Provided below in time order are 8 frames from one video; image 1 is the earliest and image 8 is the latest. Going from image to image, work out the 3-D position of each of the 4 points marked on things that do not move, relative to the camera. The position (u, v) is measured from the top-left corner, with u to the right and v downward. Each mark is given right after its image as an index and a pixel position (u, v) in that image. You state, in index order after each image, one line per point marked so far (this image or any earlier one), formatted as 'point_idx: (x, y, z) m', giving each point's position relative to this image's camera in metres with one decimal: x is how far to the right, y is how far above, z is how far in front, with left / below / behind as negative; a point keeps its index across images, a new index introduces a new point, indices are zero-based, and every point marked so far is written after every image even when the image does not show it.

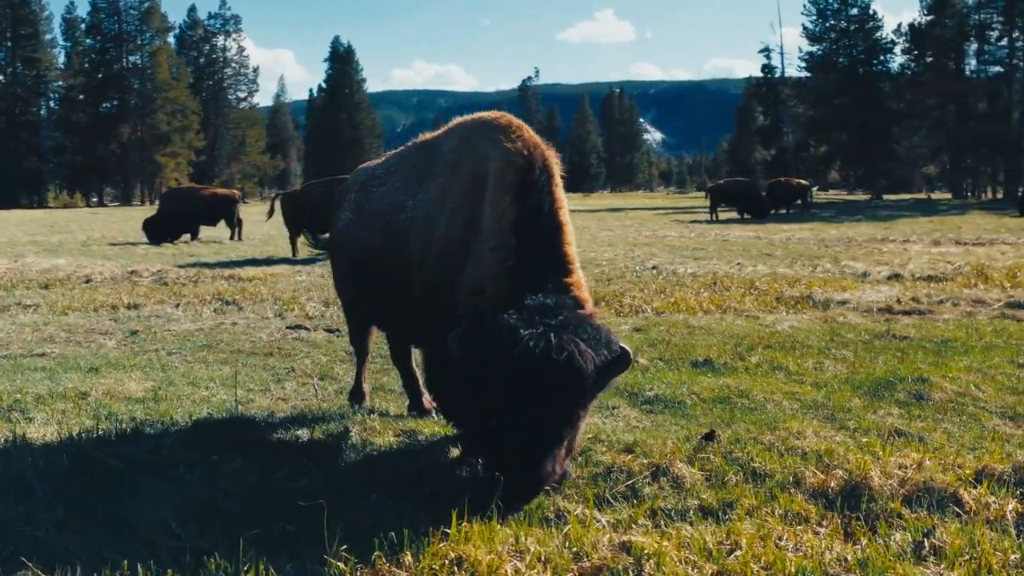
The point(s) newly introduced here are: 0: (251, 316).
0: (-3.0, -0.3, +13.7) m
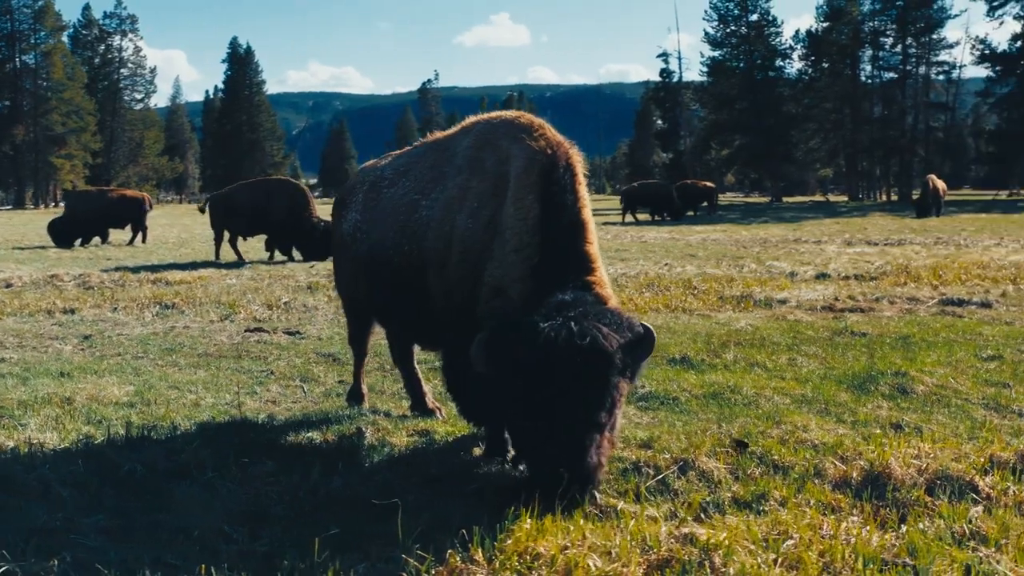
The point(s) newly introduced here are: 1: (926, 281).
0: (-3.5, -0.3, +13.4) m
1: (+5.7, +0.1, +17.1) m
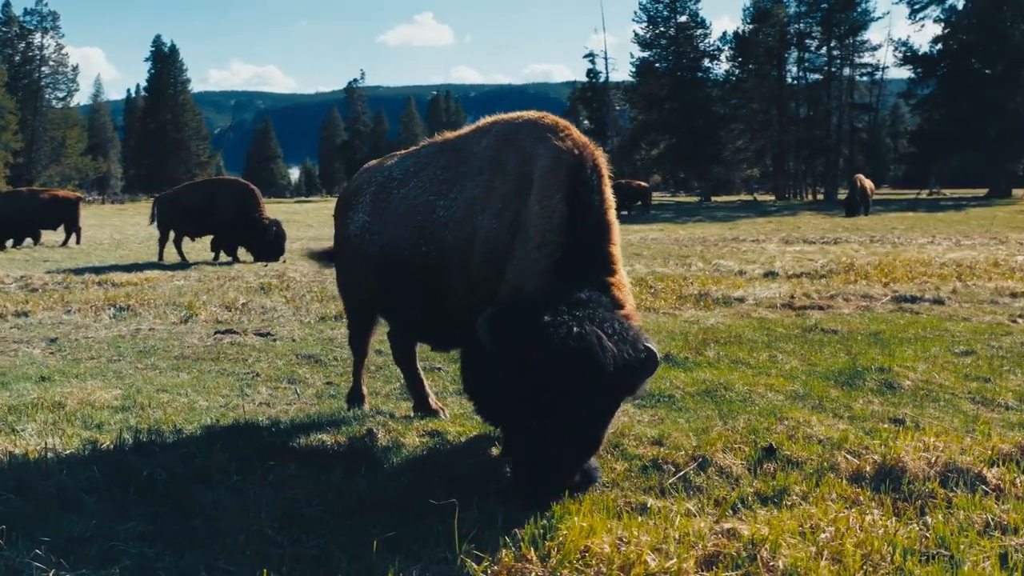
0: (-3.8, -0.4, +13.2) m
1: (+5.1, +0.1, +17.4) m
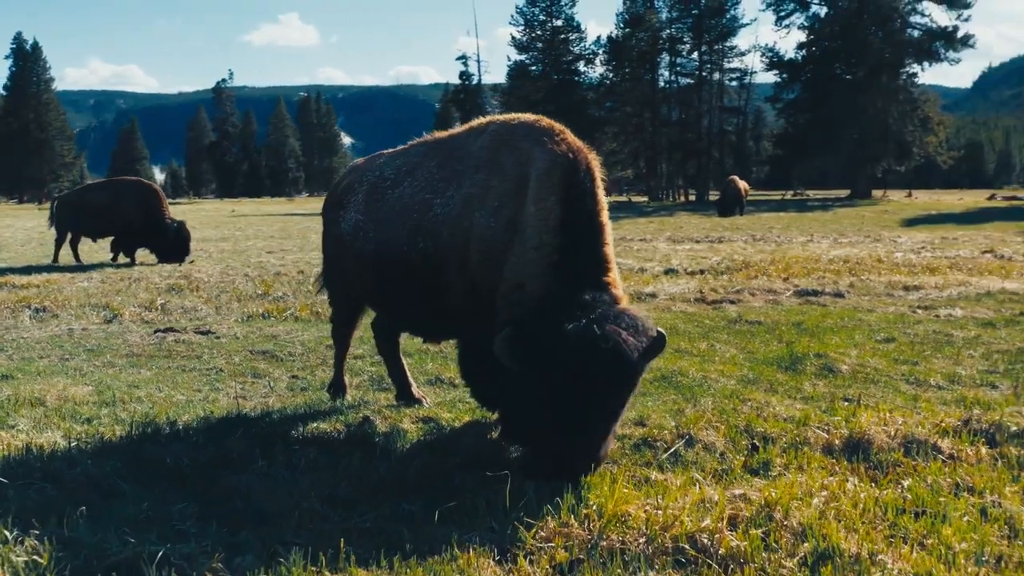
0: (-4.6, -0.4, +13.1) m
1: (+3.9, +0.2, +18.2) m
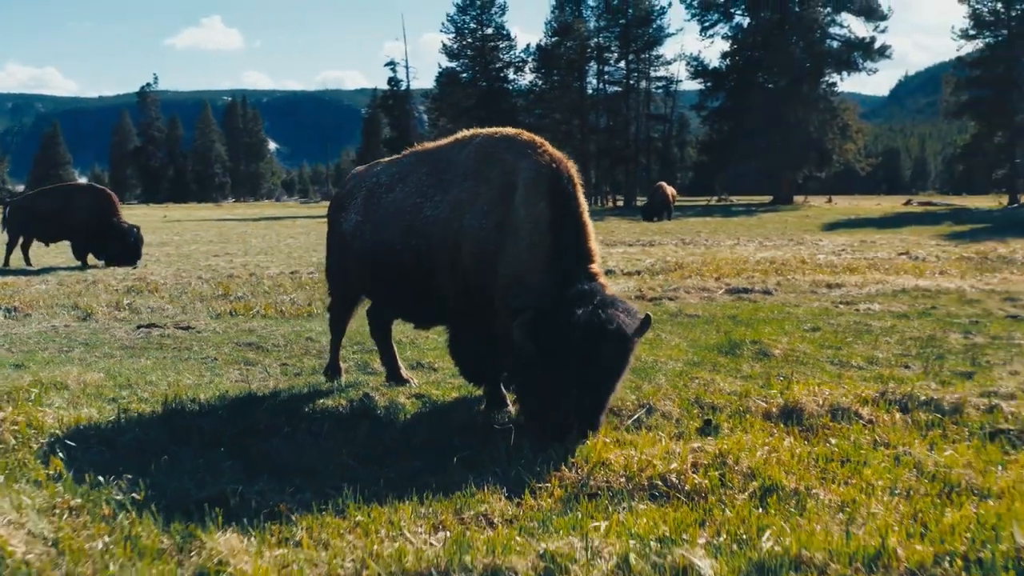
0: (-5.1, -0.4, +13.8) m
1: (+3.0, +0.2, +19.4) m
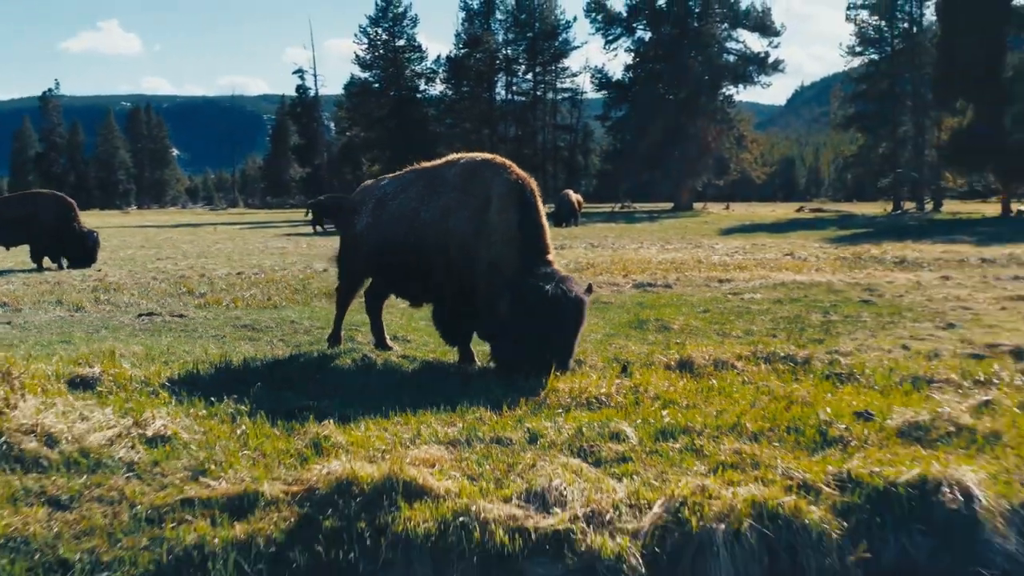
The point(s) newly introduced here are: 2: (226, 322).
0: (-5.8, -0.3, +15.8) m
1: (+1.8, +0.3, +22.1) m
2: (-3.2, -0.4, +13.7) m
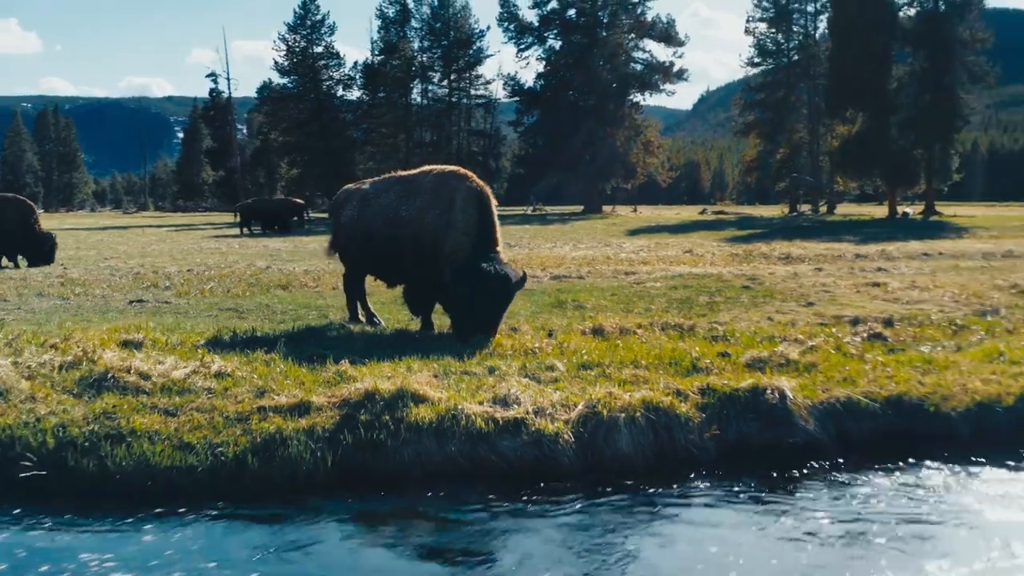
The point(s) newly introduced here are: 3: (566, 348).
0: (-6.7, -0.2, +18.1) m
1: (+0.4, +0.4, +24.8) m
2: (-4.0, -0.2, +16.1) m
3: (+0.5, -0.5, +11.0) m
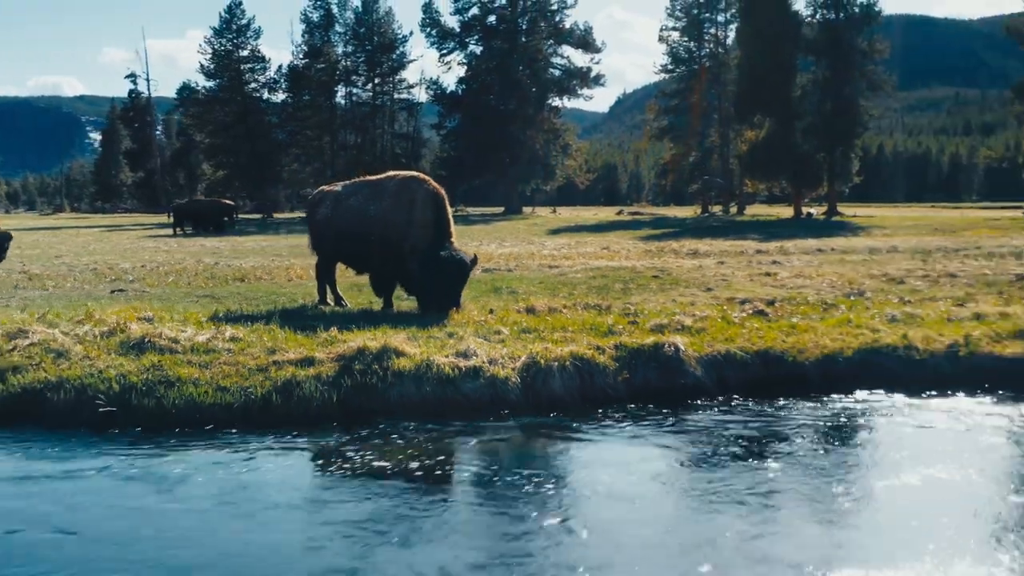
0: (-7.7, -0.1, +20.0) m
1: (-1.0, +0.6, +27.2) m
2: (-4.8, -0.1, +18.2) m
3: (-0.1, -0.4, +13.4) m
